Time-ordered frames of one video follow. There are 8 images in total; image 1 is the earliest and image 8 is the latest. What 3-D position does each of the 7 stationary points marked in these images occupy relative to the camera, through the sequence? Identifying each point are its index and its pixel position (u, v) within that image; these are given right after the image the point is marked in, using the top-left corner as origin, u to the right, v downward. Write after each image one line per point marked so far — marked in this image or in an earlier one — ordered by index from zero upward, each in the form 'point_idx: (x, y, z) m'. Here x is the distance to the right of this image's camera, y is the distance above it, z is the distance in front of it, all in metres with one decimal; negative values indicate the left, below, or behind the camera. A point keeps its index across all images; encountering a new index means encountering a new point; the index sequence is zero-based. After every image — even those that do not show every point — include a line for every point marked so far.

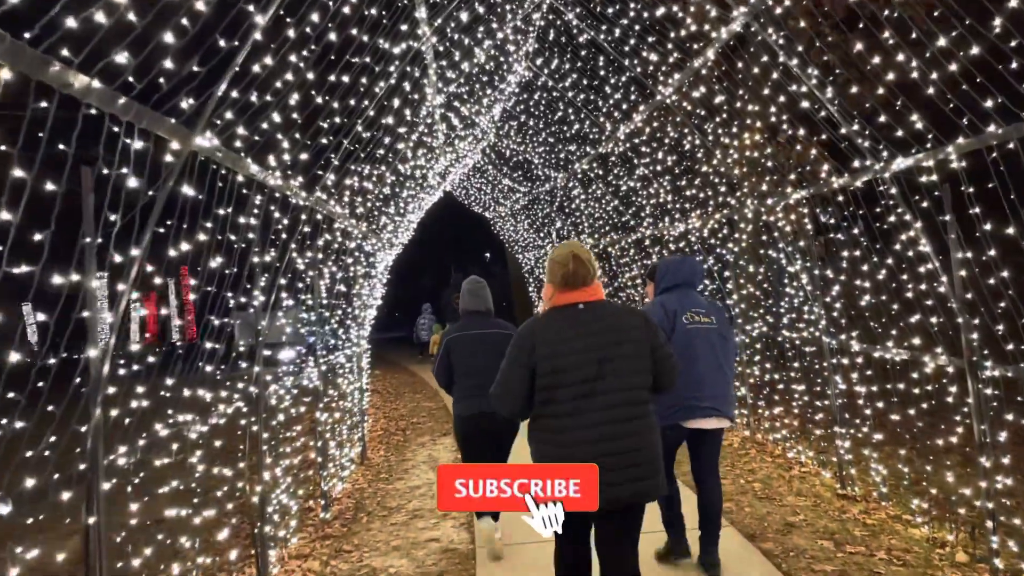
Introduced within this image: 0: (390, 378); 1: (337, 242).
0: (-2.2, -1.6, +14.9) m
1: (-1.1, +0.3, +5.5) m
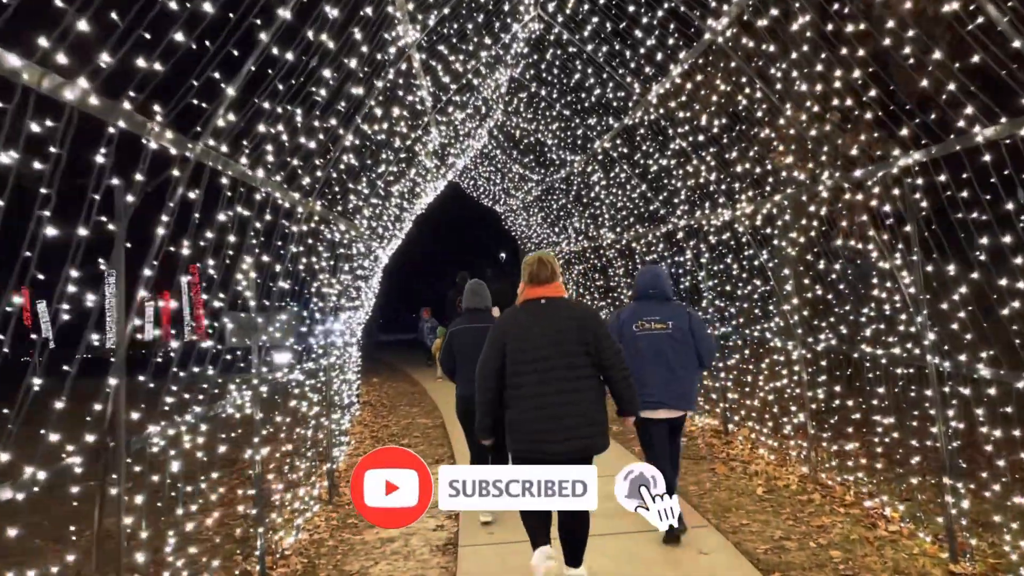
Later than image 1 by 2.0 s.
0: (-2.0, -1.6, +13.4) m
1: (-1.2, +0.3, +4.0) m
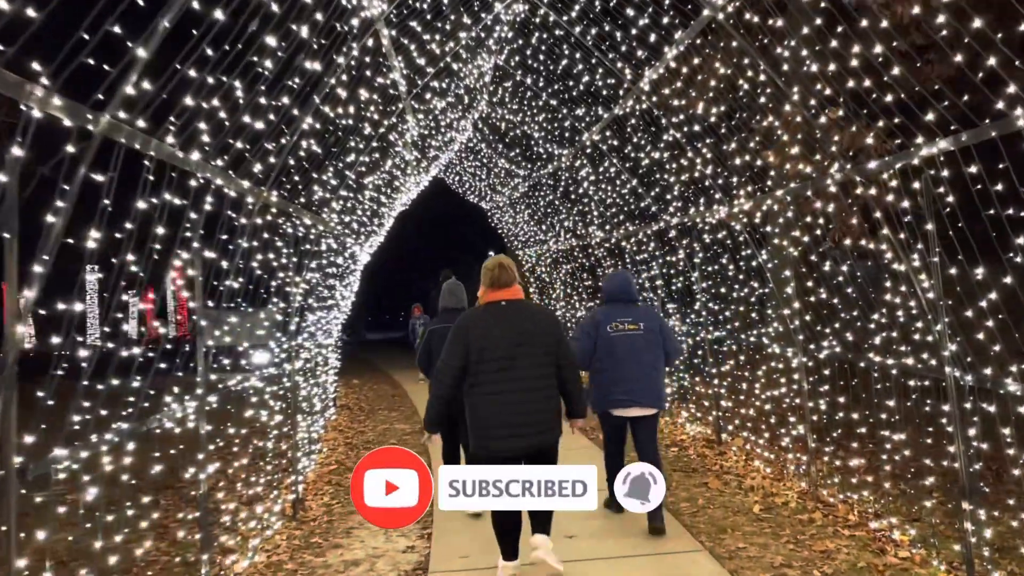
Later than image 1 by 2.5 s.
0: (-2.2, -1.6, +12.9) m
1: (-1.3, +0.3, +3.5) m
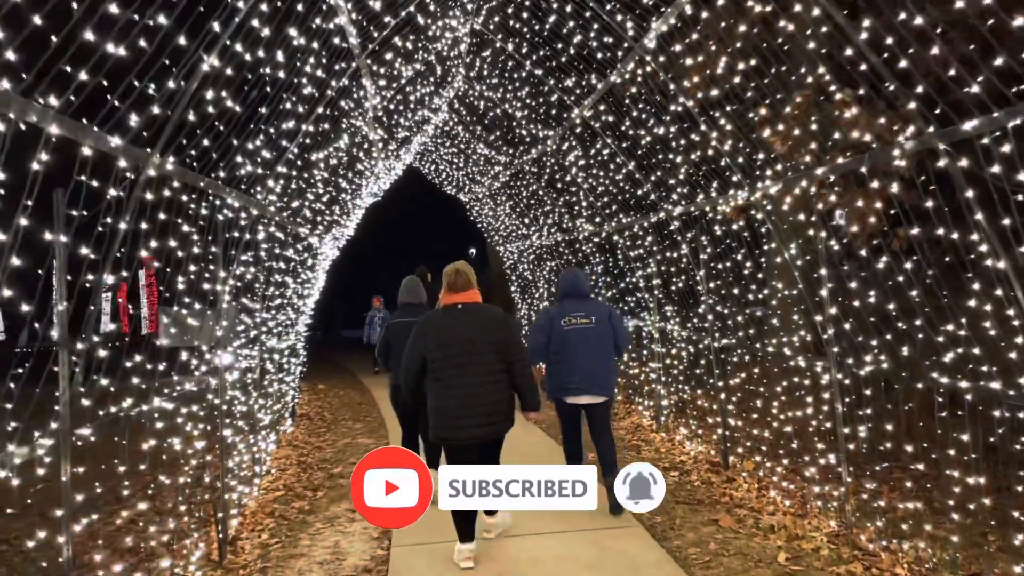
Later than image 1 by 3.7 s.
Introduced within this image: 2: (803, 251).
0: (-2.5, -1.5, +11.8) m
1: (-1.4, +0.3, +2.4) m
2: (+1.7, +0.2, +4.8) m
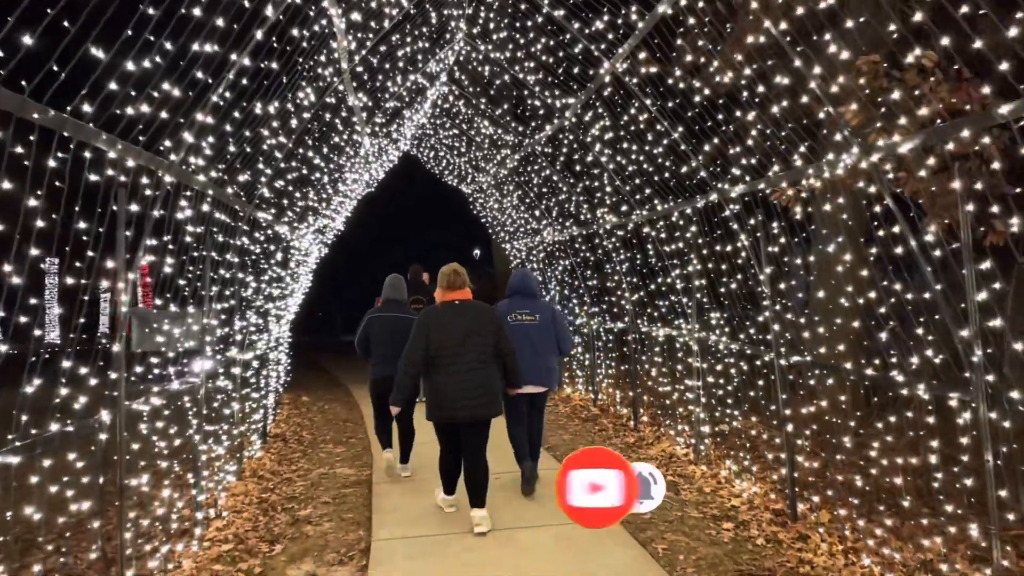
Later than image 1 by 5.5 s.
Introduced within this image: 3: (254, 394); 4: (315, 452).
0: (-2.5, -1.5, +10.4) m
1: (-1.3, +0.3, +1.0) m
2: (+1.7, +0.2, +3.4) m
3: (-2.3, -1.0, +7.8) m
4: (-1.9, -1.6, +8.2) m
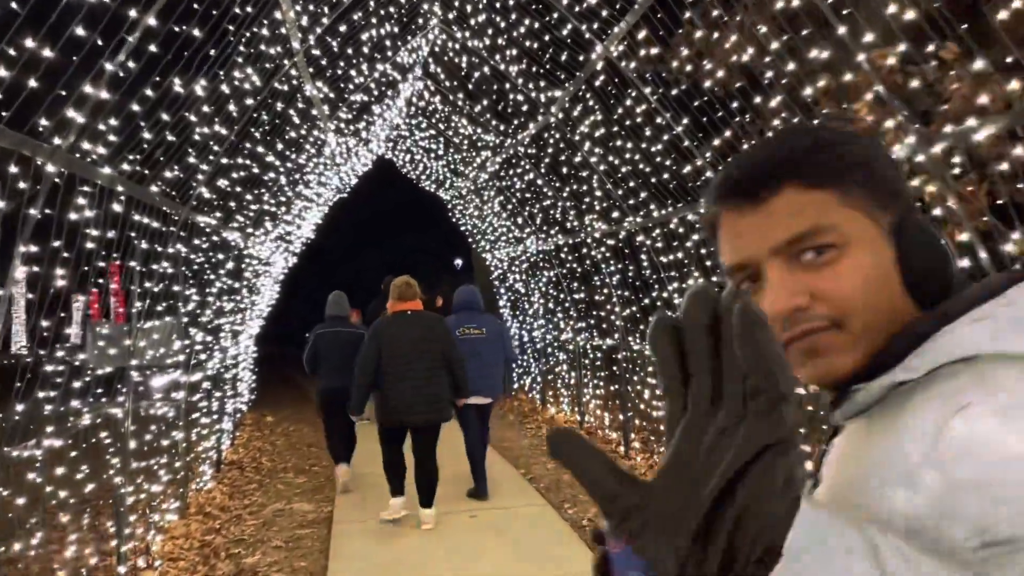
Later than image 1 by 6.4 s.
0: (-2.7, -1.7, +9.6) m
1: (-1.3, +0.3, +0.2) m
2: (+1.6, +0.1, +2.7) m
3: (-2.5, -1.1, +7.0) m
4: (-2.1, -1.7, +7.4) m
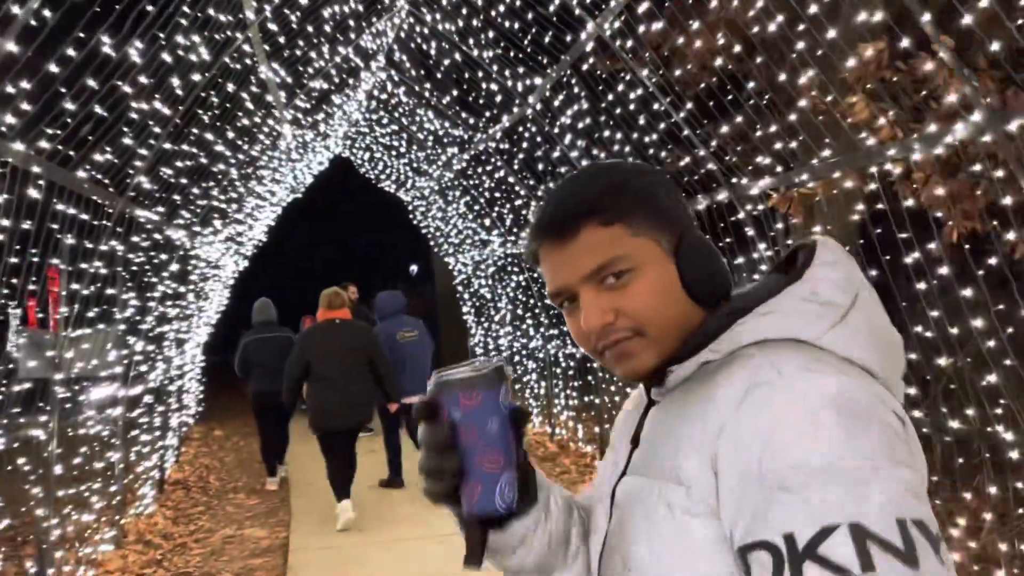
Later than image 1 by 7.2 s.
0: (-3.0, -1.7, +8.9) m
1: (-1.2, +0.3, -0.3) m
2: (+1.7, +0.1, +2.3) m
3: (-2.7, -1.1, +6.3) m
4: (-2.3, -1.7, +6.8) m
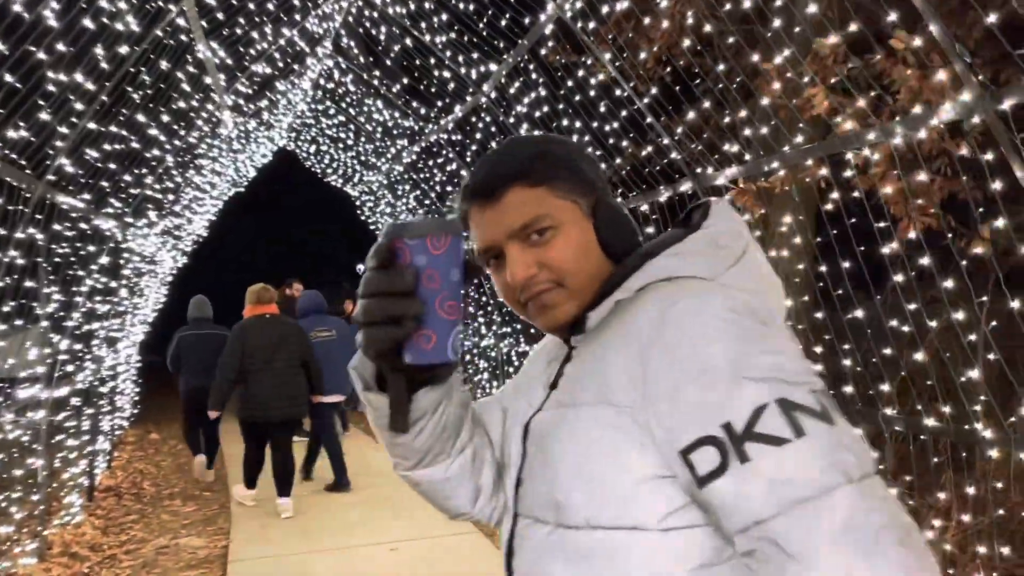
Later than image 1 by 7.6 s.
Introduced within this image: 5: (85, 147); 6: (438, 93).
0: (-3.5, -1.7, +8.5) m
1: (-1.1, +0.4, -0.6) m
2: (+1.6, +0.2, +2.2) m
3: (-3.1, -1.1, +5.9) m
4: (-2.7, -1.7, +6.4) m
5: (-2.0, +0.7, +4.0) m
6: (-0.5, +1.4, +6.3) m
